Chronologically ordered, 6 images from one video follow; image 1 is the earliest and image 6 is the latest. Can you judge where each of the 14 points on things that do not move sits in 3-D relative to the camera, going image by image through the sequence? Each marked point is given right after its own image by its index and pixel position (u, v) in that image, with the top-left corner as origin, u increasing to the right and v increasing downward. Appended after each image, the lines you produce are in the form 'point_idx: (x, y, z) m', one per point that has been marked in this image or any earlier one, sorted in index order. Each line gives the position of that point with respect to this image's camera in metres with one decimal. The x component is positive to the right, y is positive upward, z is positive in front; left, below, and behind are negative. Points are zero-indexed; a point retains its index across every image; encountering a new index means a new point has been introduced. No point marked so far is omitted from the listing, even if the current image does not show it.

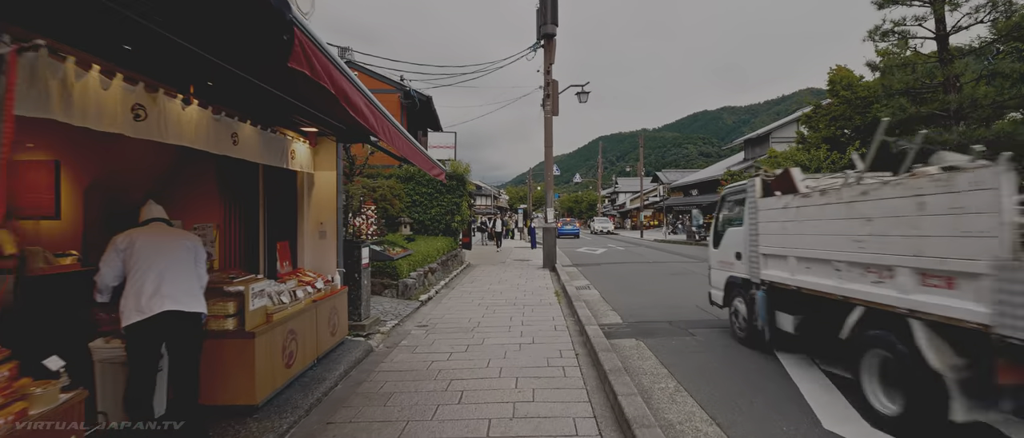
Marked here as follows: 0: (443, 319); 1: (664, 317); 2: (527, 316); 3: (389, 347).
0: (-1.0, -1.5, +7.3) m
1: (+2.2, -1.5, +7.4) m
2: (+0.2, -1.4, +7.3) m
3: (-1.5, -1.5, +5.9) m
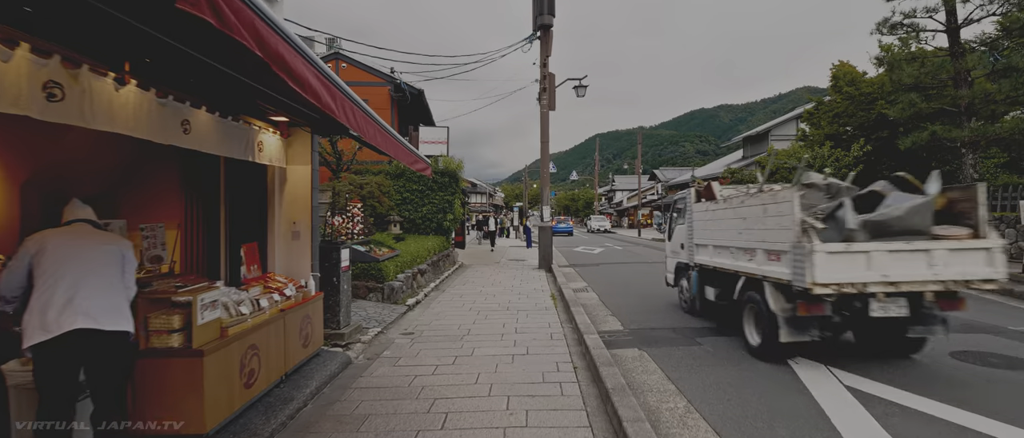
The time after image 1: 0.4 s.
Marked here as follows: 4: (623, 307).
0: (-1.1, -1.5, +6.8) m
1: (+2.1, -1.4, +6.9) m
2: (+0.1, -1.4, +6.8) m
3: (-1.5, -1.5, +5.4) m
4: (+1.8, -1.5, +8.3) m
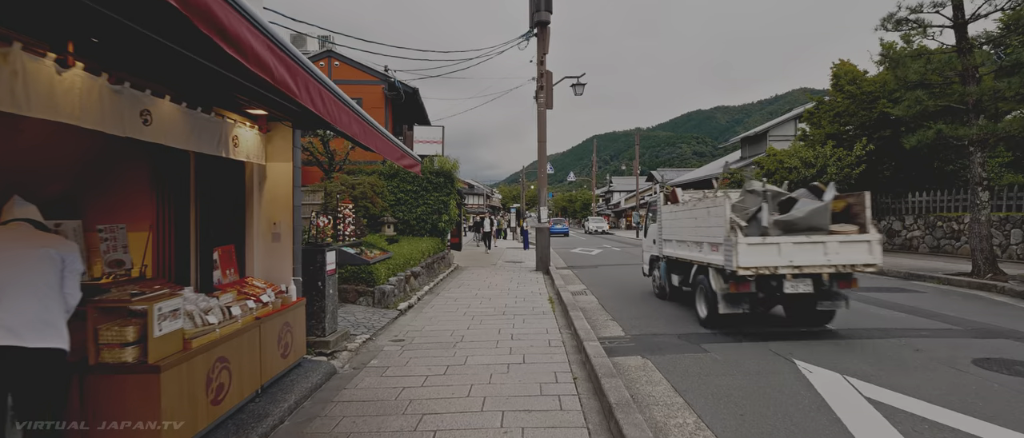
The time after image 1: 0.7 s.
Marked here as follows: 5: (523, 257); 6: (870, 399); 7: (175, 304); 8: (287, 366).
0: (-1.2, -1.5, +6.5) m
1: (+2.1, -1.4, +6.6) m
2: (+0.1, -1.4, +6.5) m
3: (-1.6, -1.5, +5.1) m
4: (+1.8, -1.5, +7.9) m
5: (+0.4, -1.3, +17.5) m
6: (+2.9, -1.5, +4.0) m
7: (-2.1, -0.5, +3.1) m
8: (-2.0, -1.3, +4.5) m
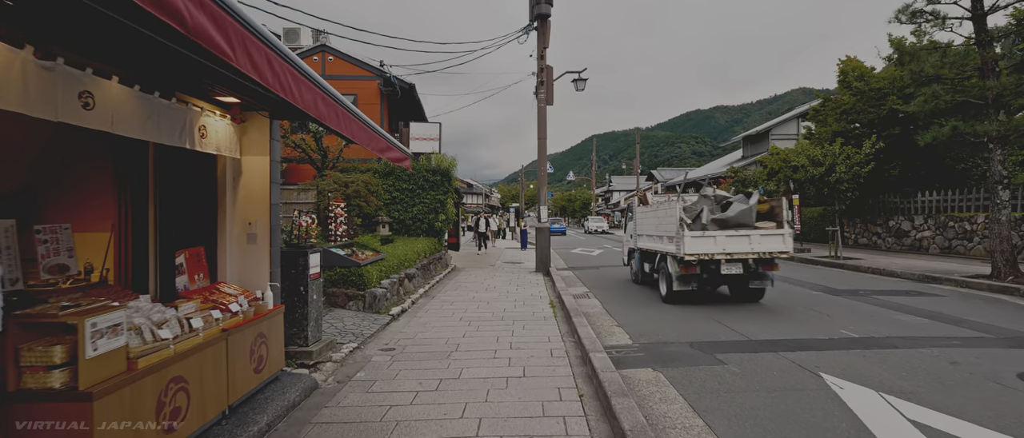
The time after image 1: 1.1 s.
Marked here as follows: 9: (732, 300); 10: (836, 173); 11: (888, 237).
0: (-1.2, -1.5, +6.0) m
1: (+2.1, -1.4, +6.2) m
2: (+0.1, -1.4, +6.1) m
3: (-1.6, -1.5, +4.6) m
4: (+1.8, -1.5, +7.5) m
5: (+0.4, -1.3, +17.1) m
6: (+2.9, -1.5, +3.6) m
7: (-2.1, -0.5, +2.6) m
8: (-2.0, -1.3, +4.0) m
9: (+3.9, -1.4, +8.9) m
10: (+10.0, +1.4, +15.3) m
11: (+13.9, -0.7, +18.5) m
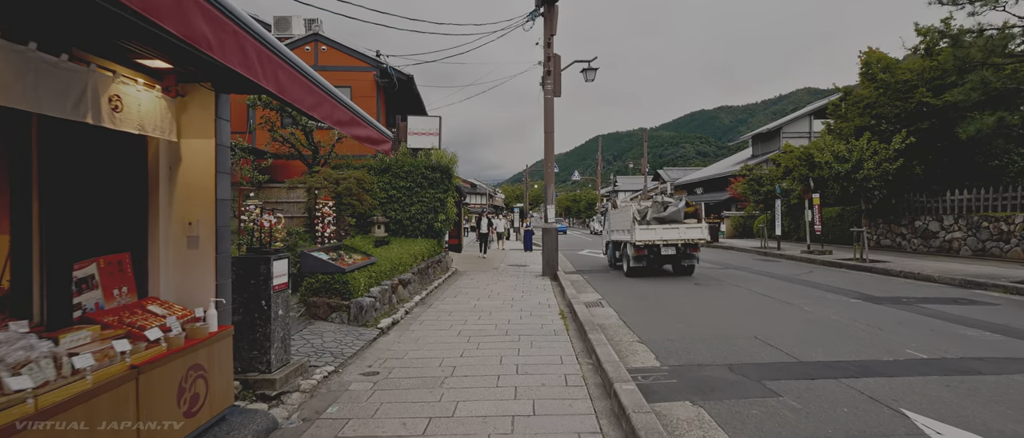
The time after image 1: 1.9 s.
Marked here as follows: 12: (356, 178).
0: (-1.1, -1.4, +5.1) m
1: (+2.1, -1.4, +5.2) m
2: (+0.1, -1.4, +5.2) m
3: (-1.5, -1.5, +3.7) m
4: (+1.8, -1.5, +6.6) m
5: (+0.5, -1.3, +16.2) m
6: (+2.9, -1.5, +2.7) m
7: (-2.0, -0.5, +1.7) m
8: (-2.0, -1.3, +3.2) m
9: (+4.0, -1.4, +8.0) m
10: (+10.1, +1.4, +14.4) m
11: (+14.1, -0.7, +17.5) m
12: (-3.3, +0.9, +10.7) m
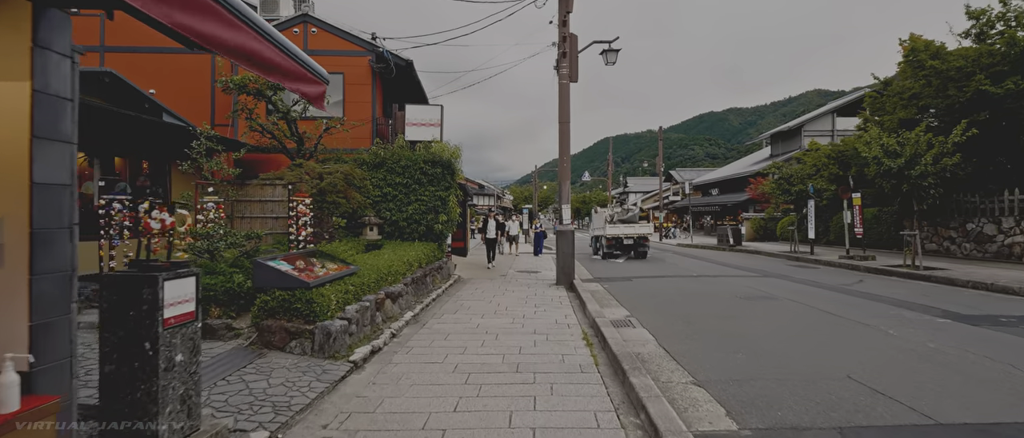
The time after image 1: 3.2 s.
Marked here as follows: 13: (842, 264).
0: (-1.0, -1.4, +3.7) m
1: (+2.2, -1.4, +3.7) m
2: (+0.2, -1.4, +3.7) m
3: (-1.5, -1.5, +2.3) m
4: (+2.0, -1.5, +5.1) m
5: (+0.8, -1.4, +14.7) m
6: (+3.0, -1.4, +1.2) m
7: (-2.0, -0.5, +0.3) m
8: (-1.9, -1.3, +1.7) m
9: (+4.2, -1.5, +6.5) m
10: (+10.4, +1.4, +12.7) m
11: (+14.4, -0.7, +15.8) m
12: (-3.1, +0.9, +9.3) m
13: (+10.3, -1.4, +15.6) m
